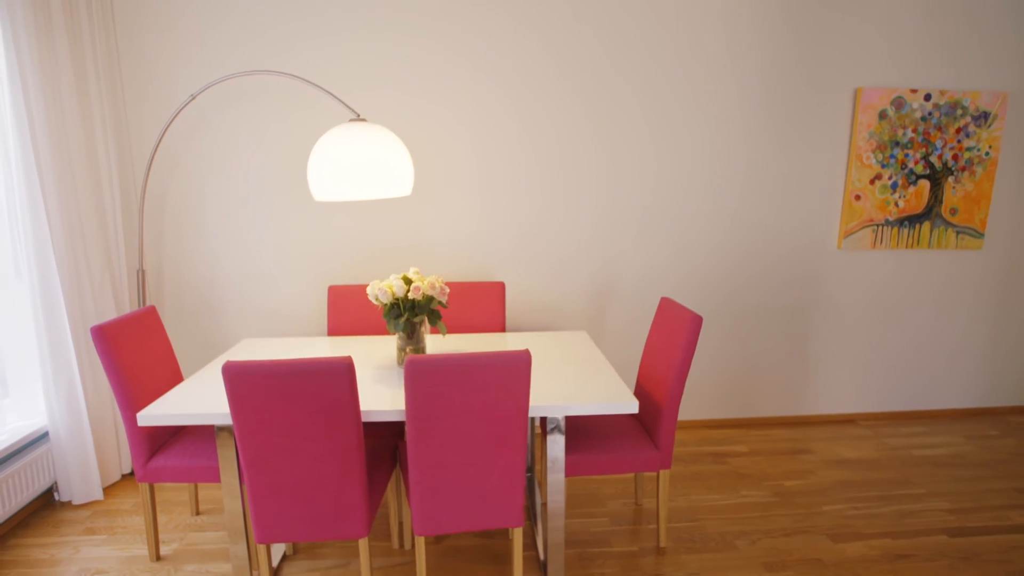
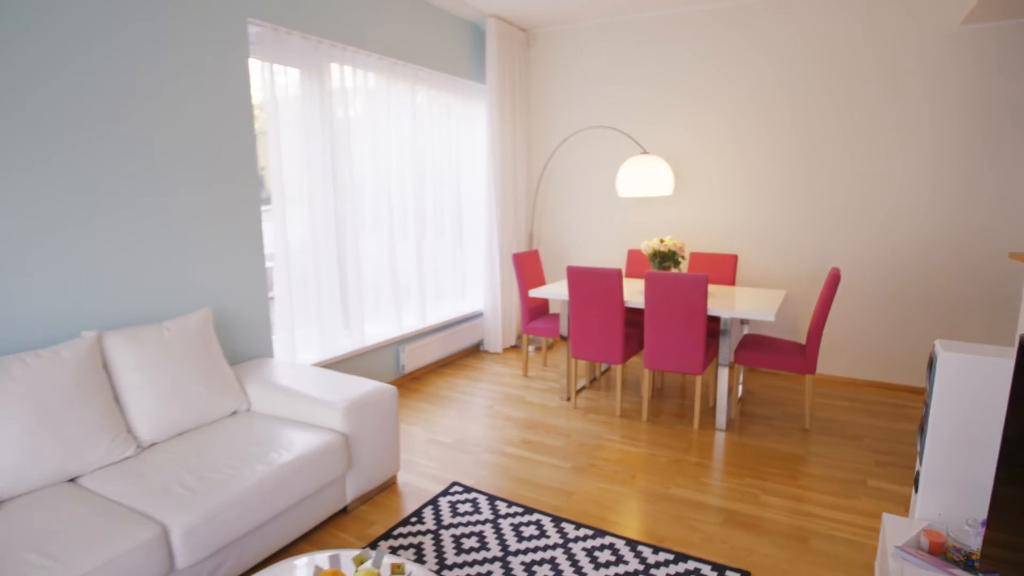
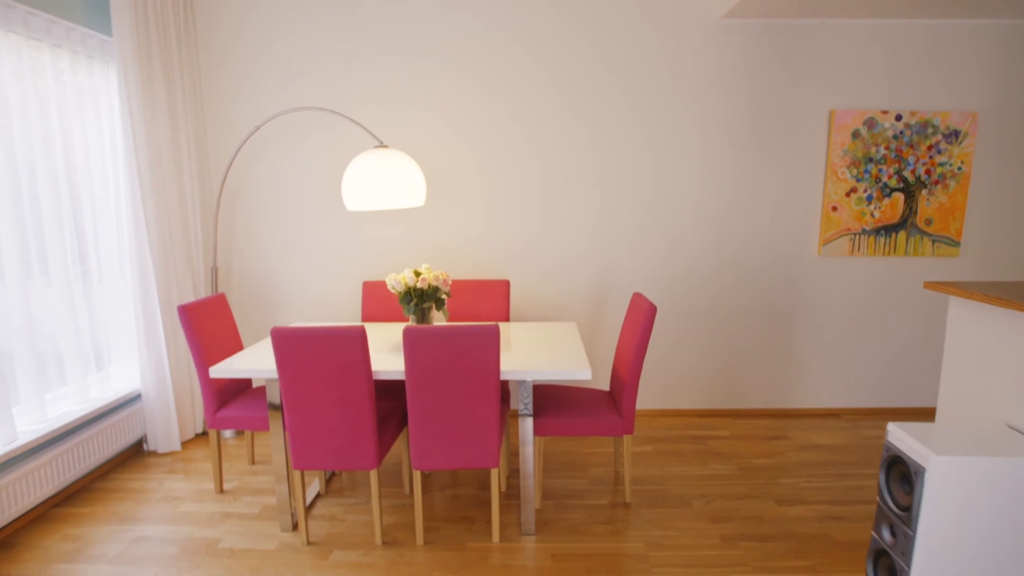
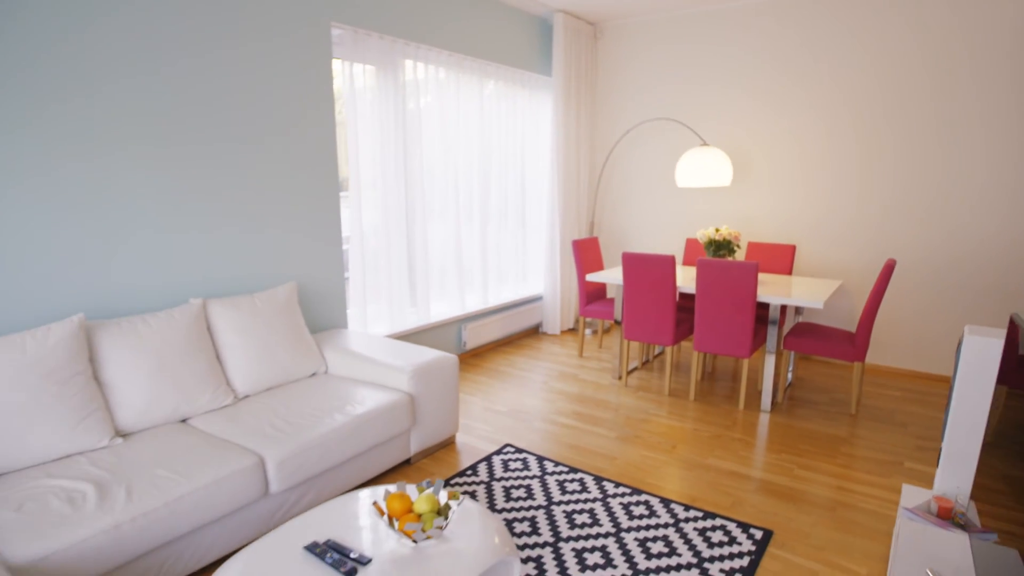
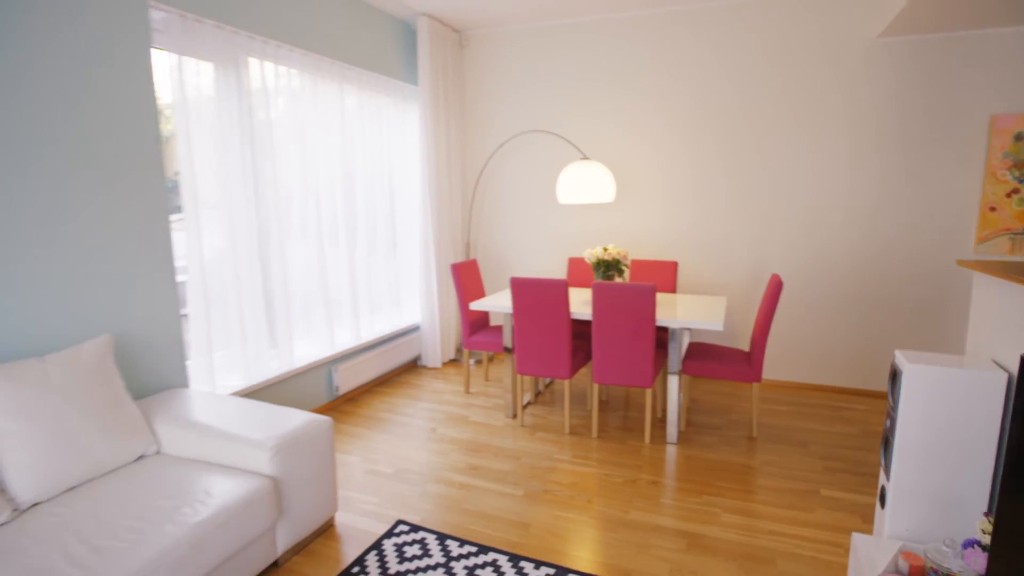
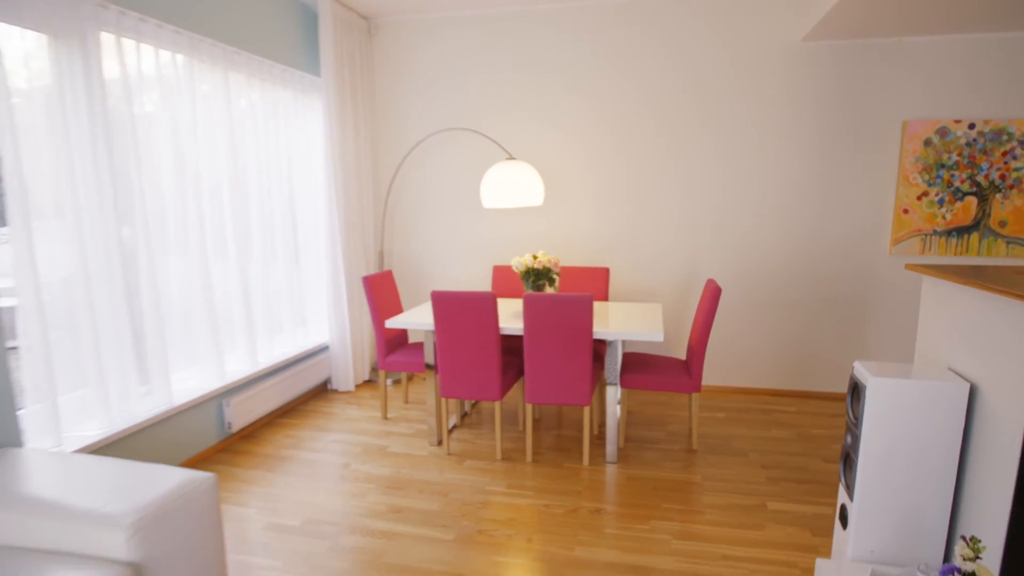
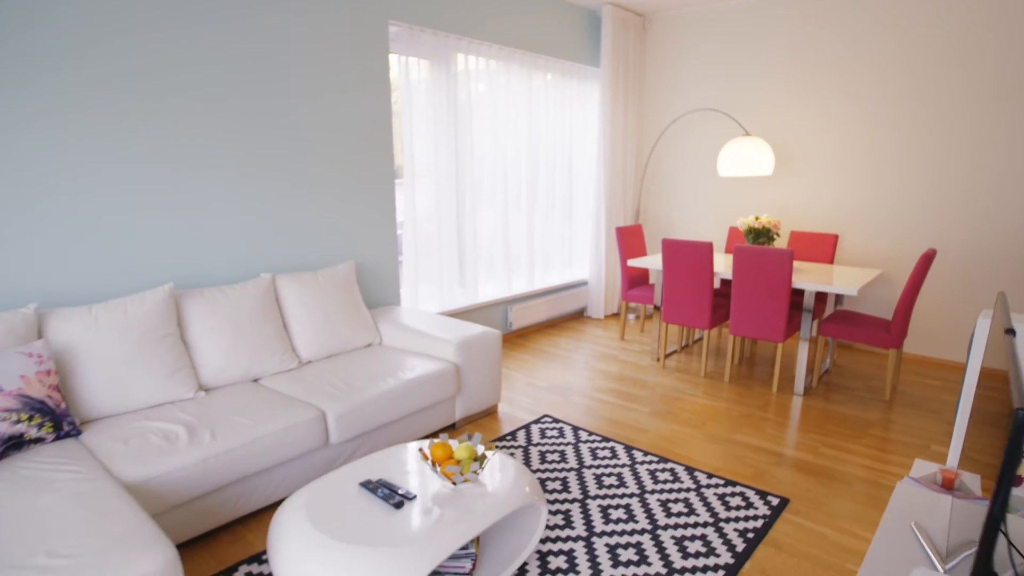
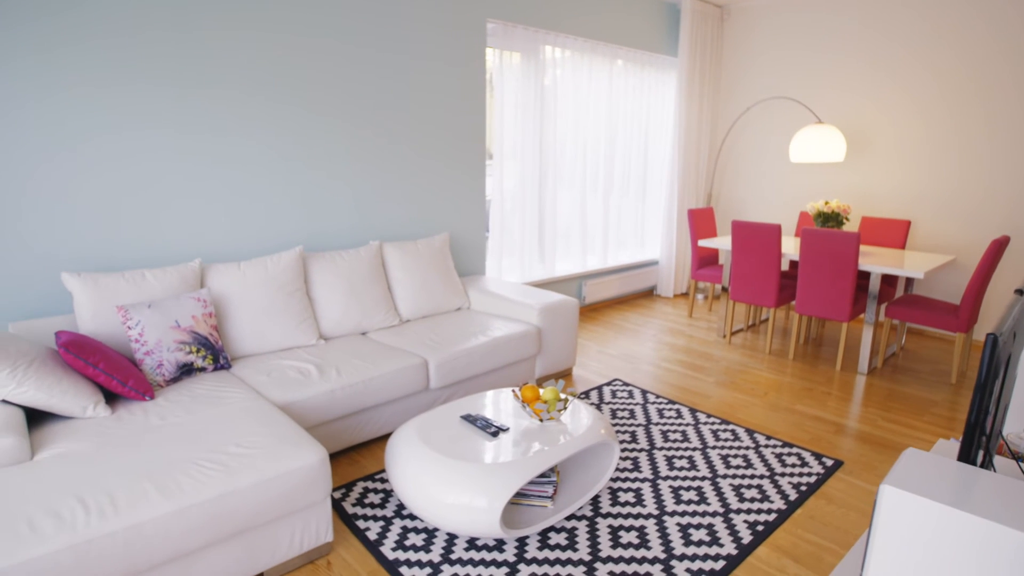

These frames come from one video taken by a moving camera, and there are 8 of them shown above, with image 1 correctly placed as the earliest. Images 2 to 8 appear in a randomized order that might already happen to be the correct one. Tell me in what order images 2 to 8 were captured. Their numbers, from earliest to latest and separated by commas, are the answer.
3, 6, 5, 2, 4, 7, 8
